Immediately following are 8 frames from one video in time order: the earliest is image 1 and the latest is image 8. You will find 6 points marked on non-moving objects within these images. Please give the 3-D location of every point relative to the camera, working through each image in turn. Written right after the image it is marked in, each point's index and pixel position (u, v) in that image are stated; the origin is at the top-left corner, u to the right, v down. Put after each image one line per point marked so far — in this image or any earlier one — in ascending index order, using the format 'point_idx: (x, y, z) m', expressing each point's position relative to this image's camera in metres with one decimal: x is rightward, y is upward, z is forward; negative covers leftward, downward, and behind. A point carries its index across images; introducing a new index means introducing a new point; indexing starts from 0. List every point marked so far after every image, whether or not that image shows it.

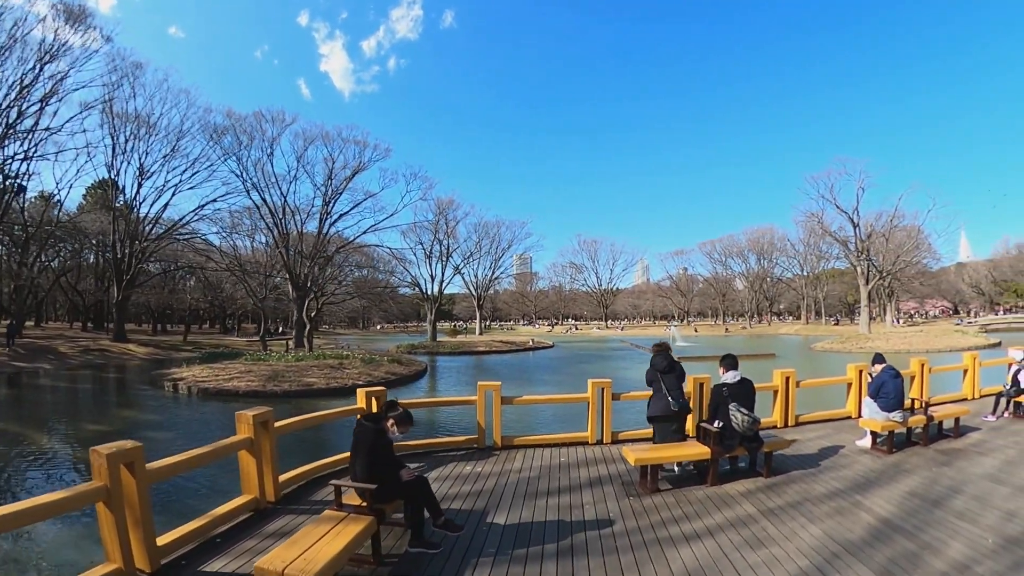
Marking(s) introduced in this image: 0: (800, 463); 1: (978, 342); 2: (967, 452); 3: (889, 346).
0: (+3.0, -1.9, +5.4) m
1: (+16.7, -1.9, +18.1) m
2: (+4.8, -1.7, +5.3) m
3: (+13.7, -2.1, +18.3) m
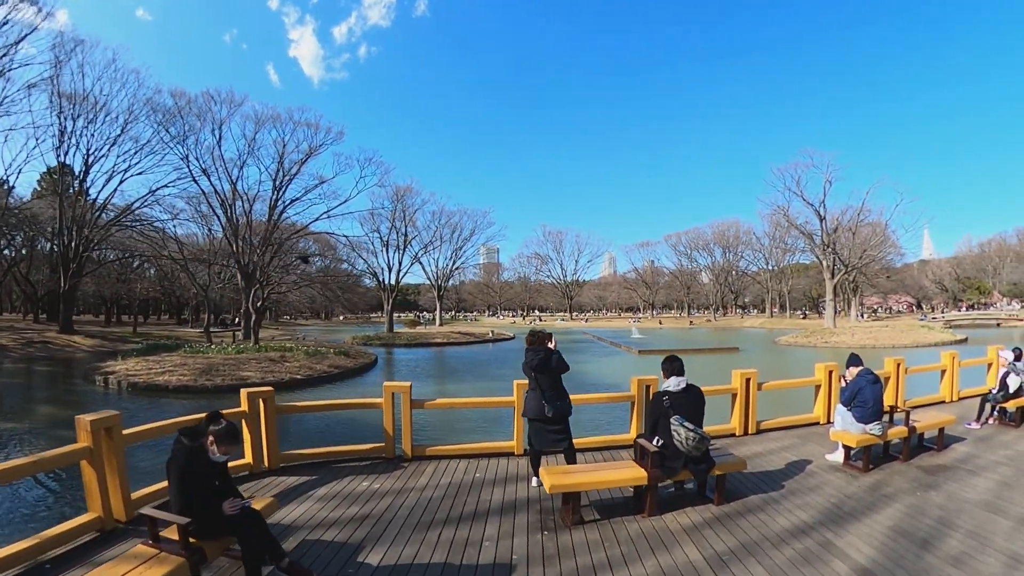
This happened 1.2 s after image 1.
0: (+2.1, -1.7, +4.4) m
1: (+15.1, -1.7, +17.8) m
2: (+3.8, -1.6, +4.4) m
3: (+12.1, -1.9, +17.8) m
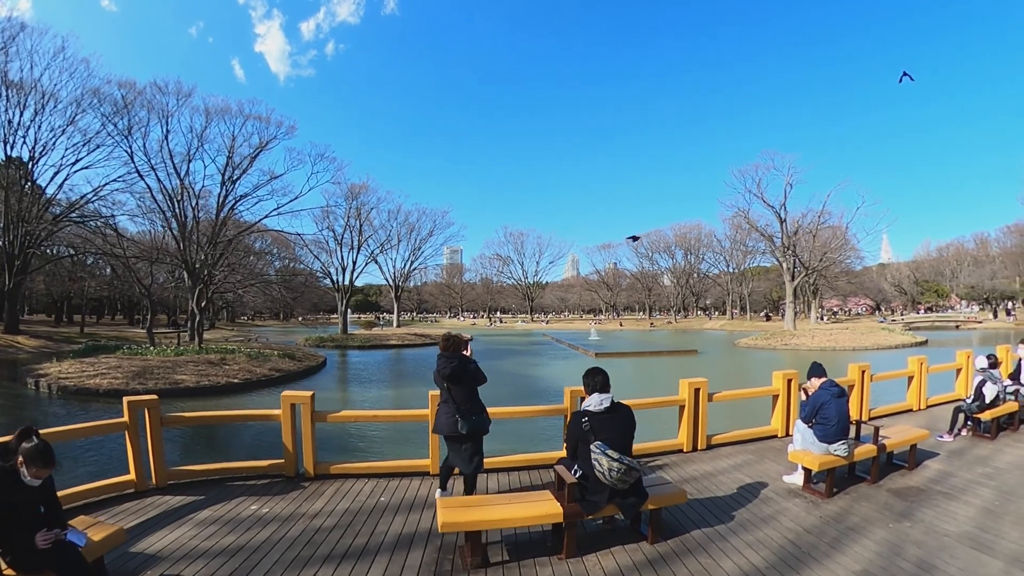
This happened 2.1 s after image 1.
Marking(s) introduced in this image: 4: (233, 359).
0: (+1.3, -1.6, +3.6) m
1: (+13.5, -1.8, +17.8) m
2: (+3.1, -1.5, +3.7) m
3: (+10.5, -2.0, +17.6) m
4: (-10.8, -2.7, +19.4) m
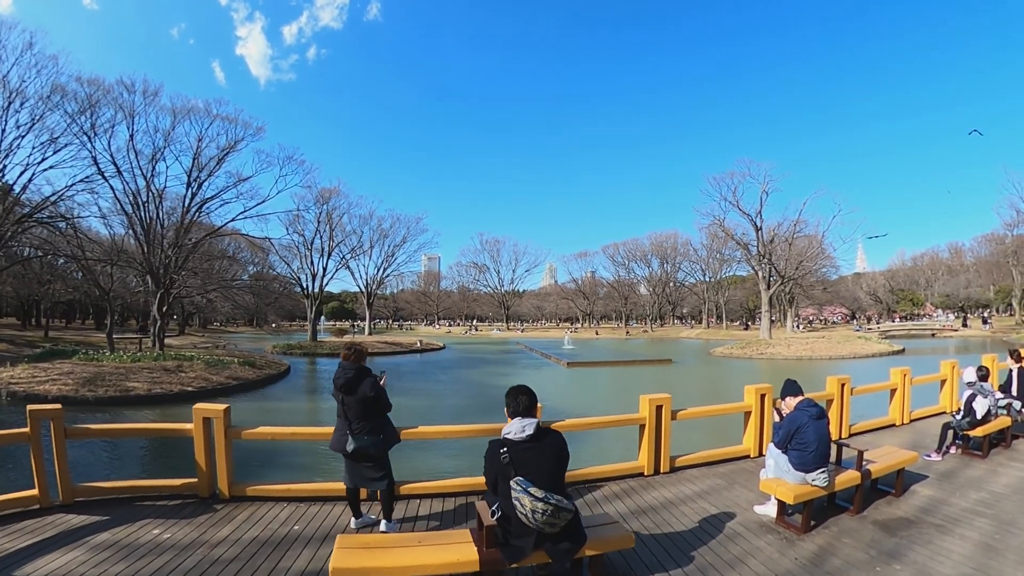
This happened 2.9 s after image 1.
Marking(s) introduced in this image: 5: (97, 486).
0: (+0.9, -1.6, +3.0) m
1: (+12.5, -2.2, +17.6) m
2: (+2.6, -1.5, +3.2) m
3: (+9.5, -2.2, +17.3) m
4: (-11.8, -2.9, +18.4) m
5: (-4.7, -2.3, +5.7) m
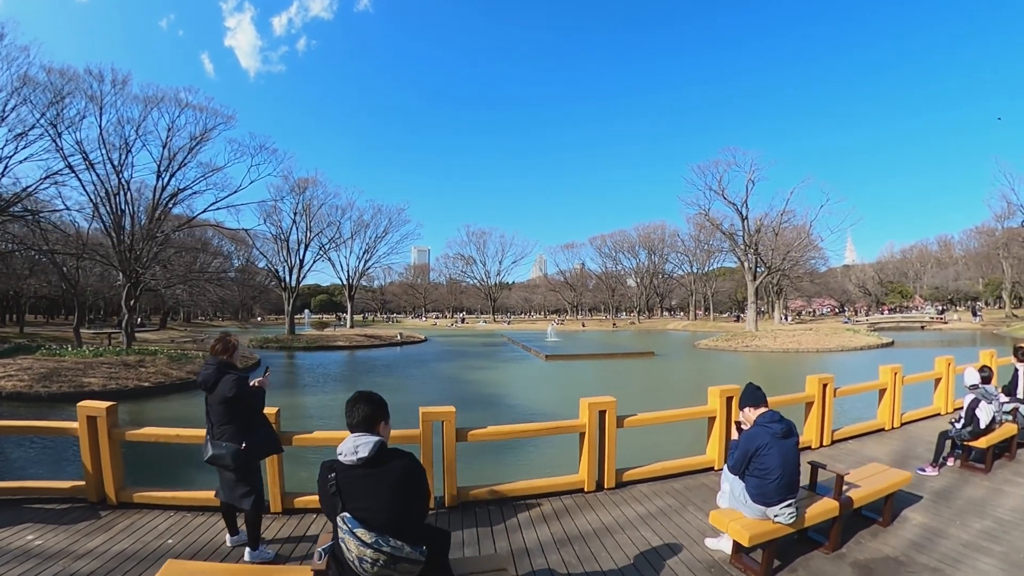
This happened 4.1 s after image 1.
0: (+0.3, -1.5, +2.3) m
1: (+11.8, -1.8, +17.0) m
2: (+2.0, -1.4, +2.5) m
3: (+8.8, -1.9, +16.7) m
4: (-12.6, -2.5, +17.6) m
5: (-5.3, -2.2, +5.0) m
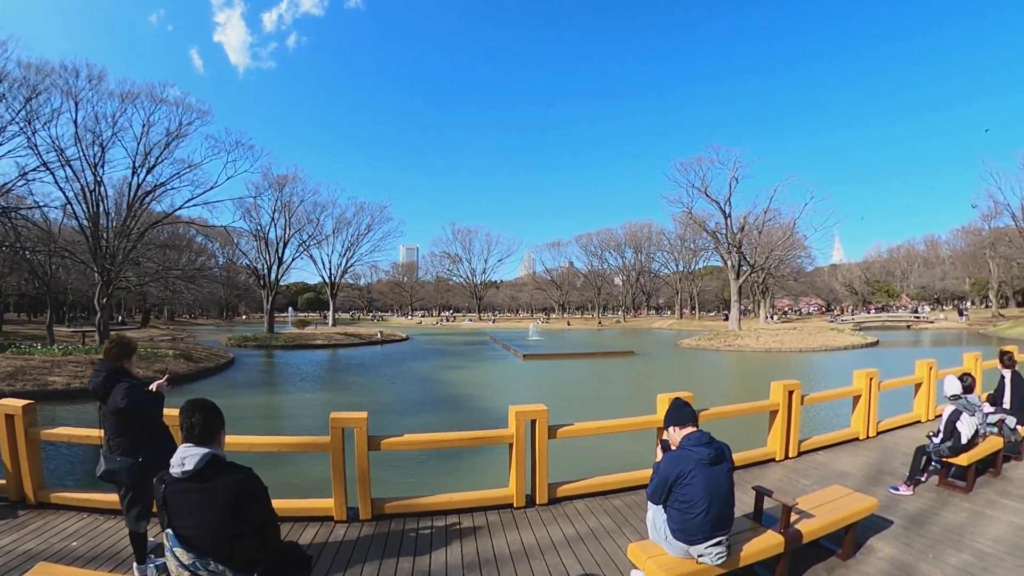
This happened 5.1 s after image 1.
0: (-0.2, -1.4, +1.9) m
1: (+11.1, -1.8, +16.7) m
2: (+1.5, -1.4, +2.1) m
3: (+8.1, -1.8, +16.4) m
4: (-13.2, -2.4, +17.0) m
5: (-5.9, -2.1, +4.4) m
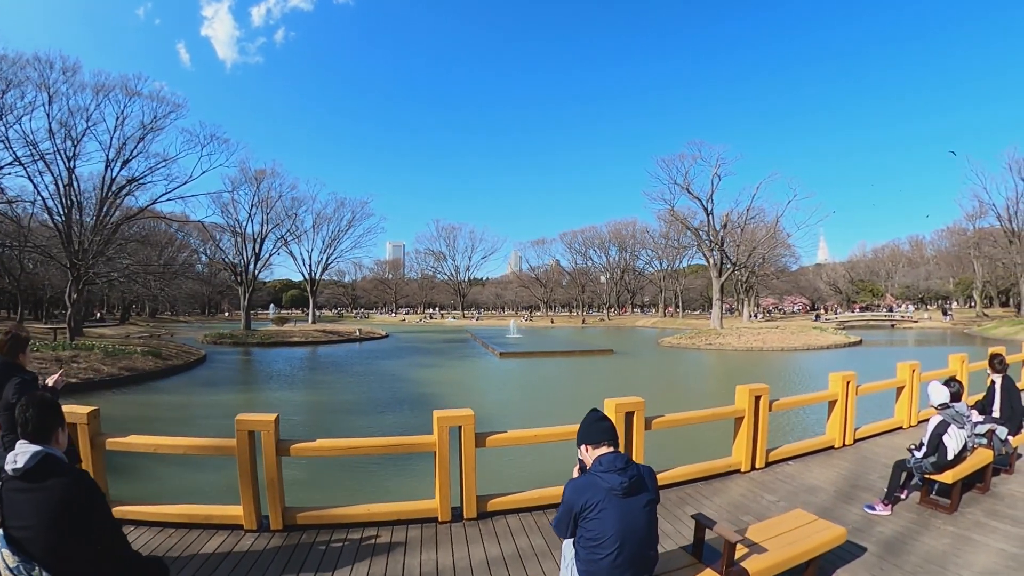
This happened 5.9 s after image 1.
0: (-0.6, -1.4, +1.5) m
1: (+10.5, -1.7, +16.5) m
2: (+1.1, -1.3, +1.7) m
3: (+7.5, -1.8, +16.1) m
4: (-13.9, -2.2, +16.3) m
5: (-6.3, -2.0, +3.9) m
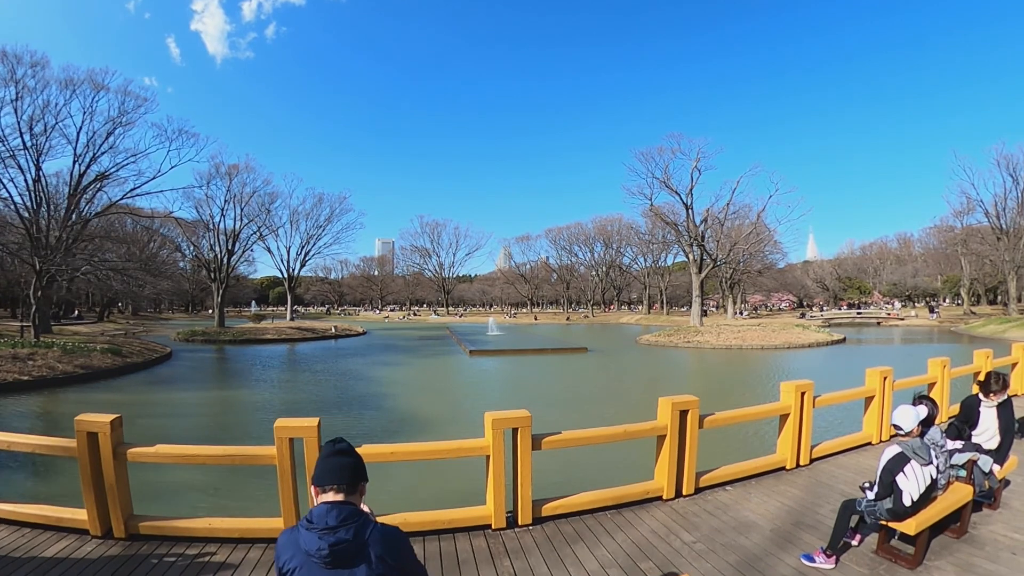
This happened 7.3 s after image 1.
0: (-1.3, -1.3, +0.8) m
1: (+9.7, -1.6, +16.0) m
2: (+0.4, -1.2, +1.1) m
3: (+6.7, -1.7, +15.6) m
4: (-14.7, -2.1, +15.6) m
5: (-7.0, -1.9, +3.3) m
